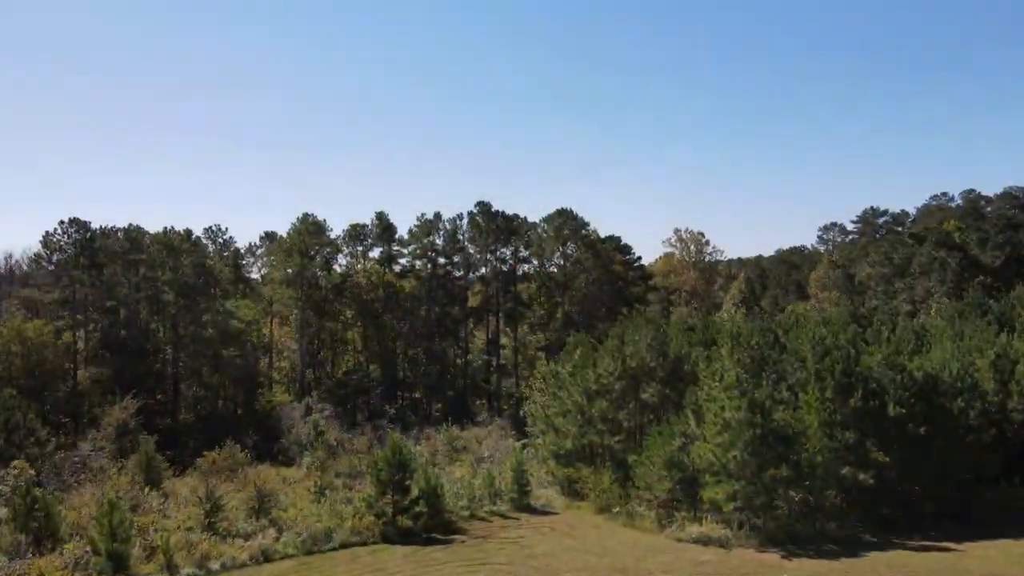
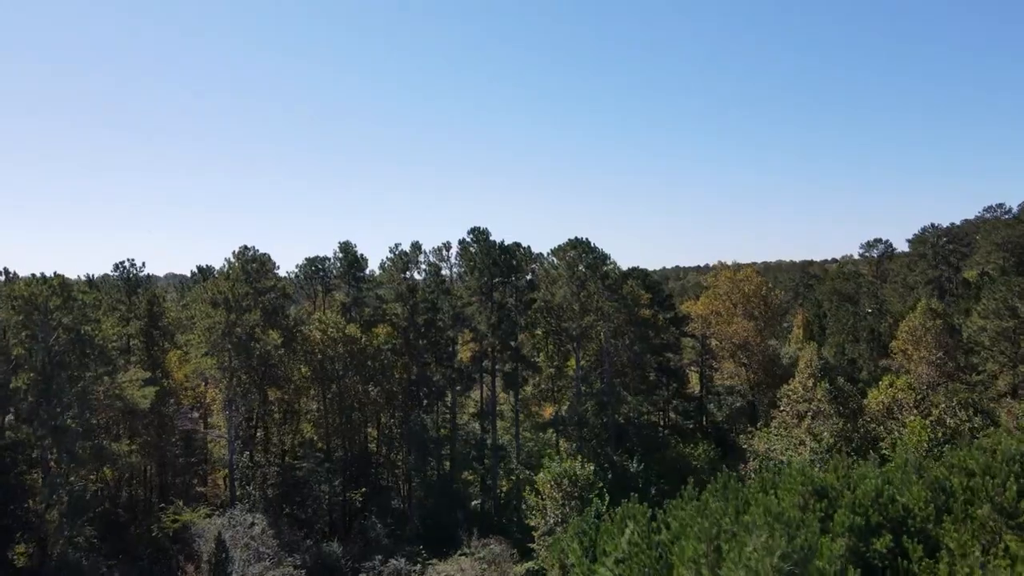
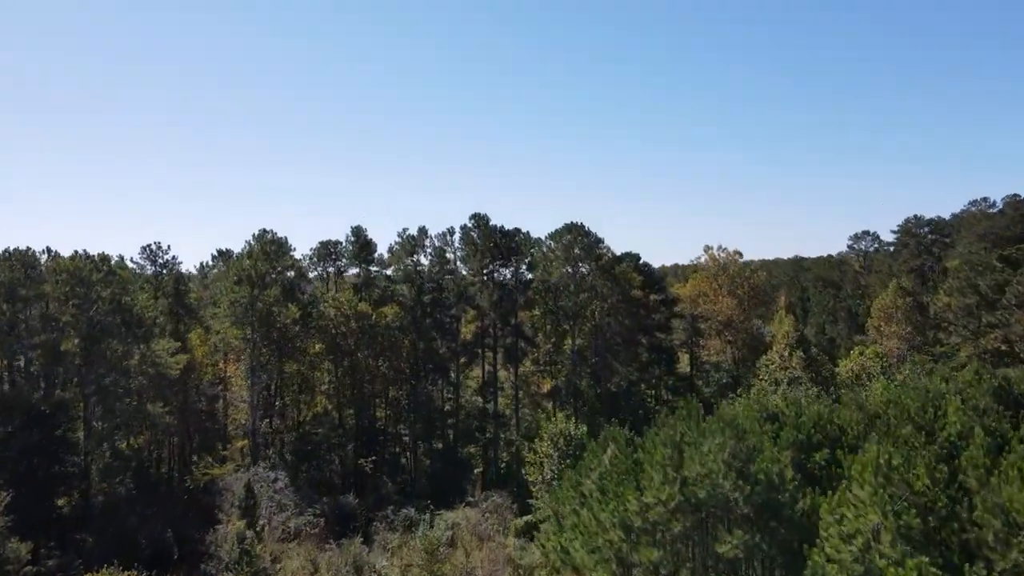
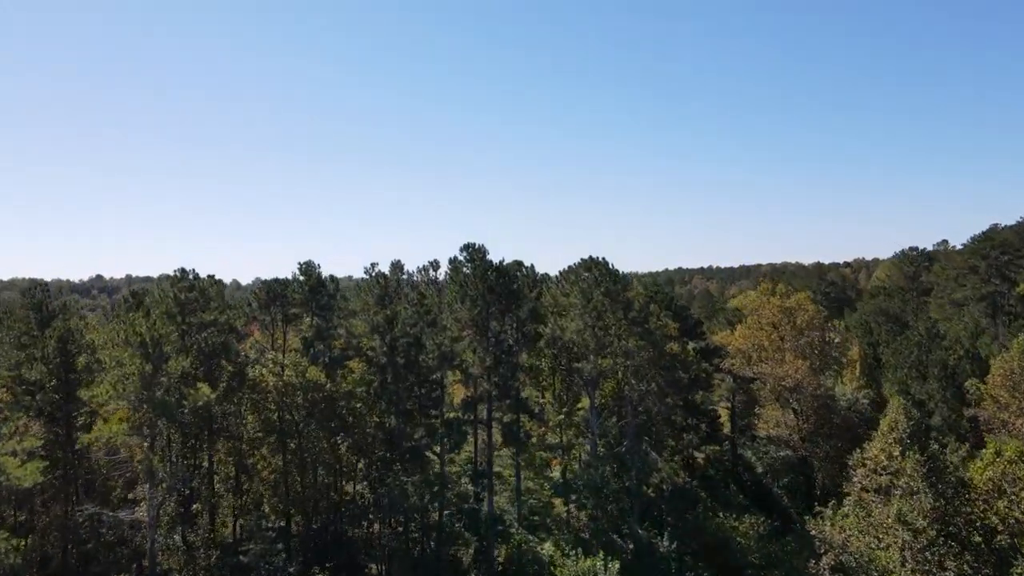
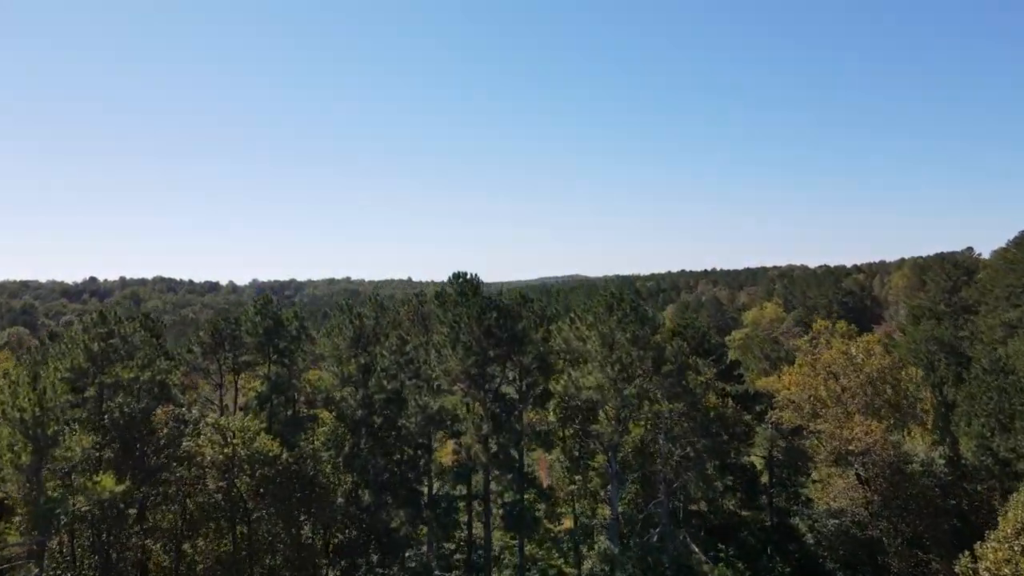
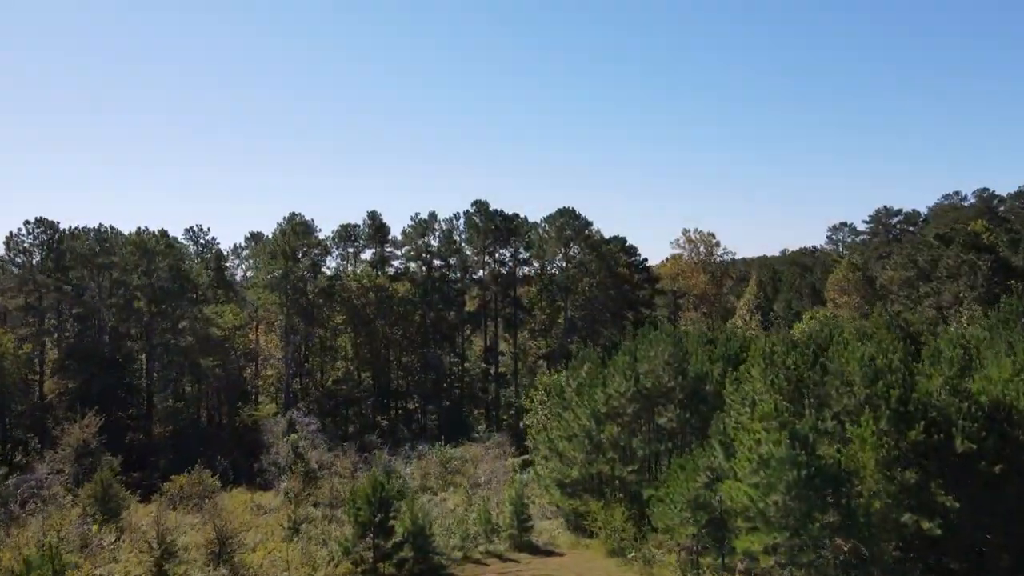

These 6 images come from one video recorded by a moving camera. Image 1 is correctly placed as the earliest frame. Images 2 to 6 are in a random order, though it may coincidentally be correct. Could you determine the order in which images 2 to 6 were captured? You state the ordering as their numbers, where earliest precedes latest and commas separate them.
6, 3, 2, 4, 5
